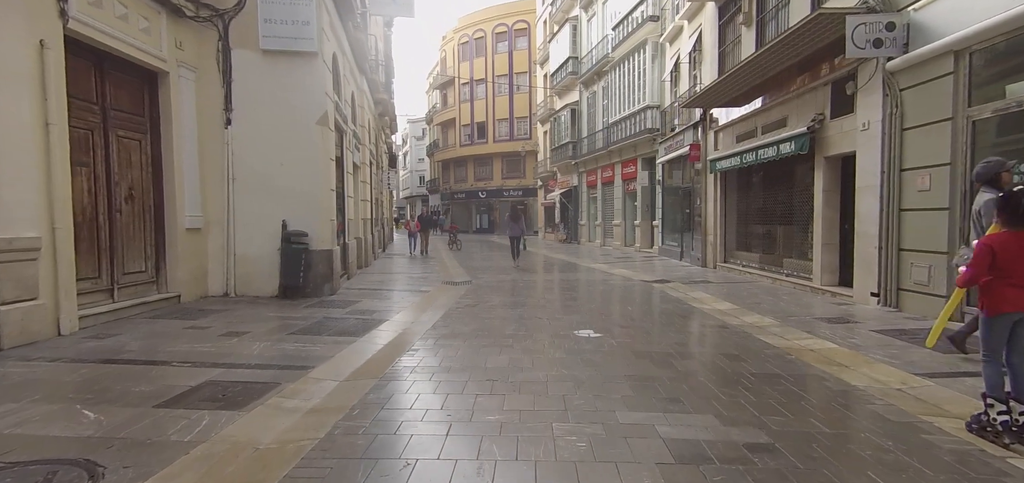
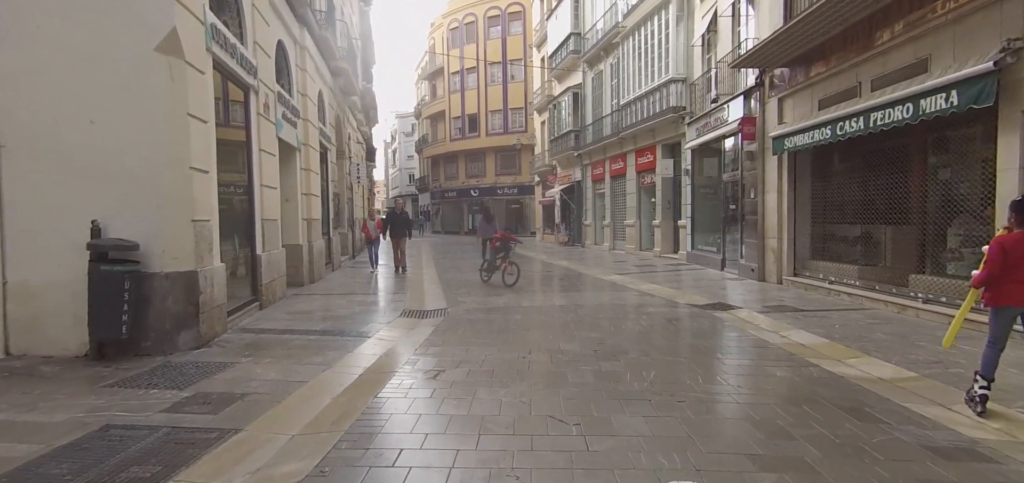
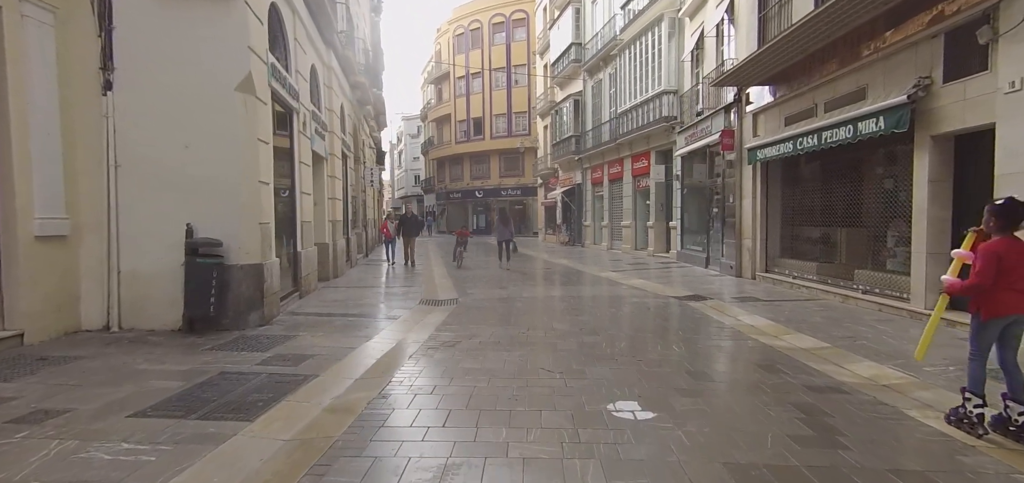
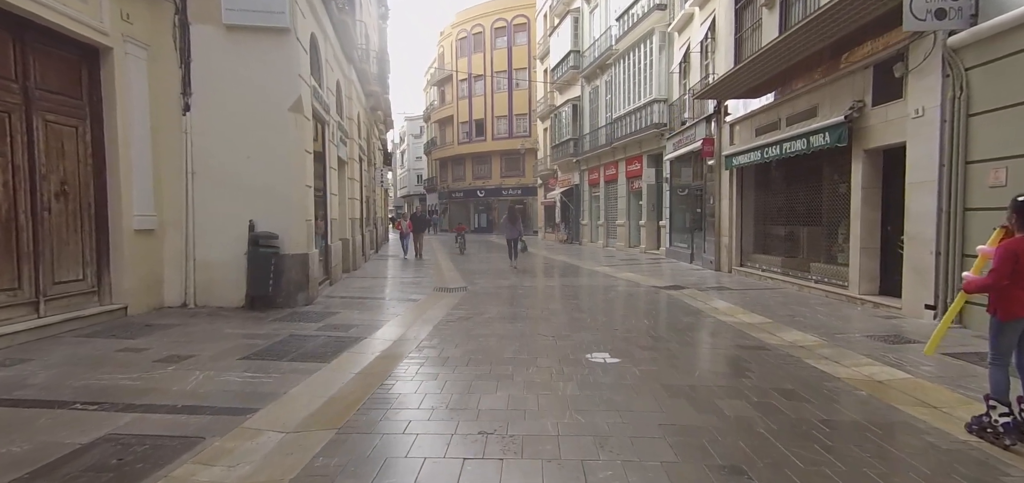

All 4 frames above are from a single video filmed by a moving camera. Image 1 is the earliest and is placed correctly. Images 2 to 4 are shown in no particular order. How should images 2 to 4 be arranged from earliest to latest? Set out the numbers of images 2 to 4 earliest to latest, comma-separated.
4, 3, 2
